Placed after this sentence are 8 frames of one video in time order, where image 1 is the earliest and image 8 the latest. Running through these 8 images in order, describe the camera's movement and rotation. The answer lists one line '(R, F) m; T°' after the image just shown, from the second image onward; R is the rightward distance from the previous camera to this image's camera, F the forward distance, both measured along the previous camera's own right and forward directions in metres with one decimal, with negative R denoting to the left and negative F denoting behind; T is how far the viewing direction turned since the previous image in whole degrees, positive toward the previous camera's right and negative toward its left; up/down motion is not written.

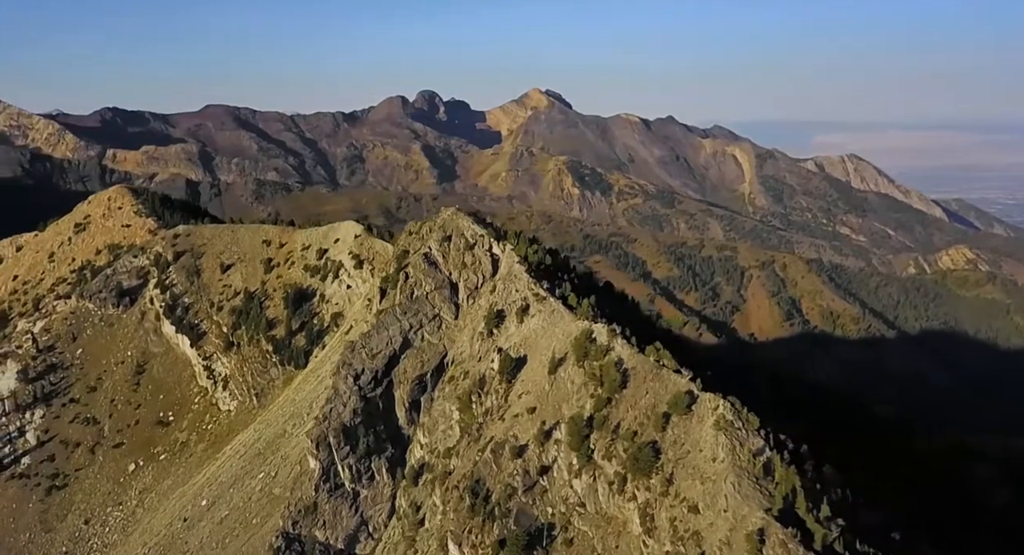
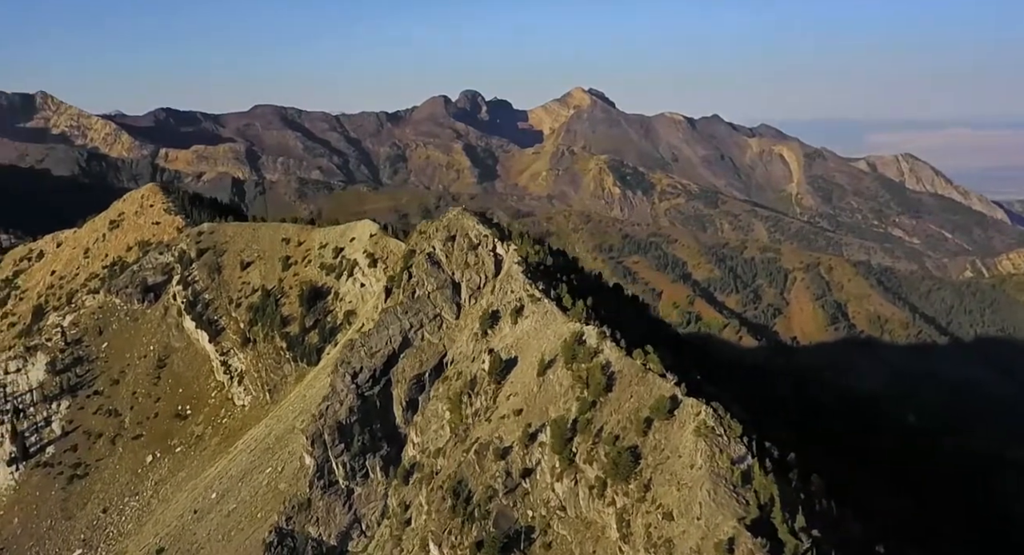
(+5.2, 0.0) m; -4°
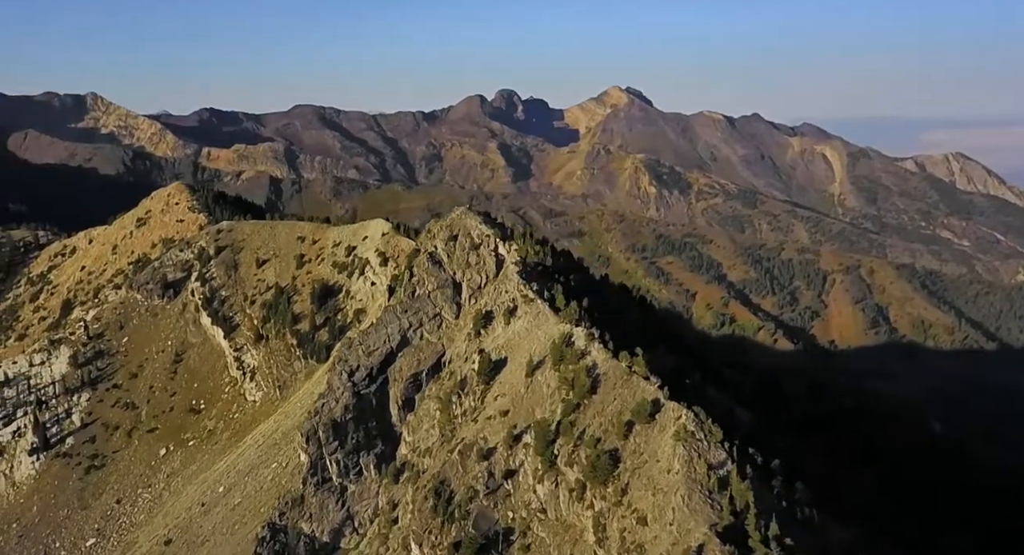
(+4.7, +0.2) m; -4°
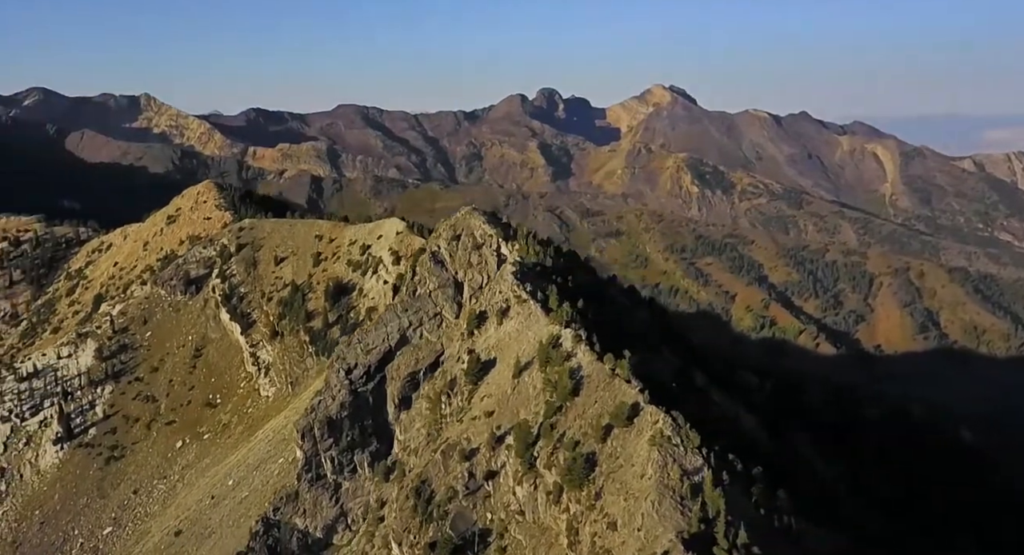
(+5.3, +0.4) m; -4°
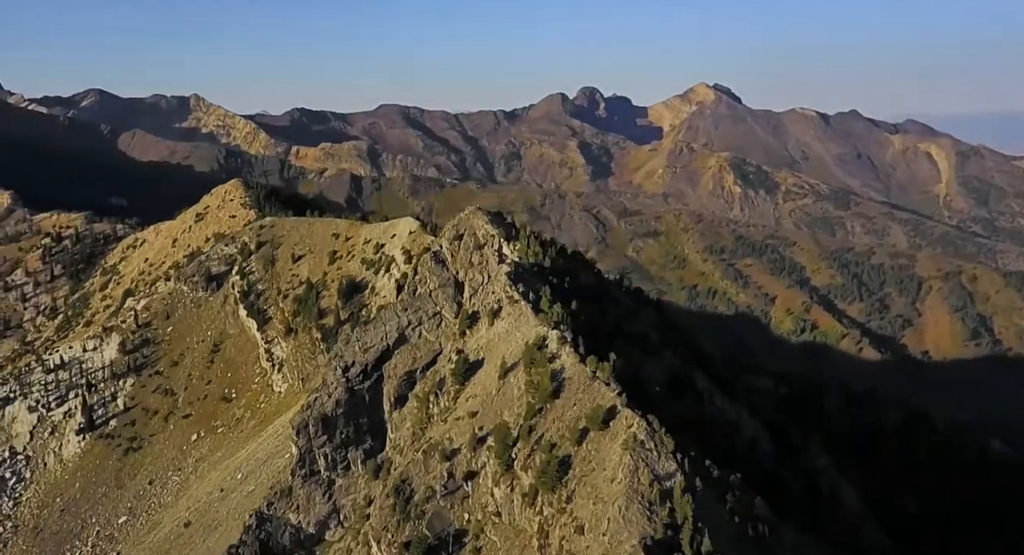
(+5.3, +0.6) m; -4°
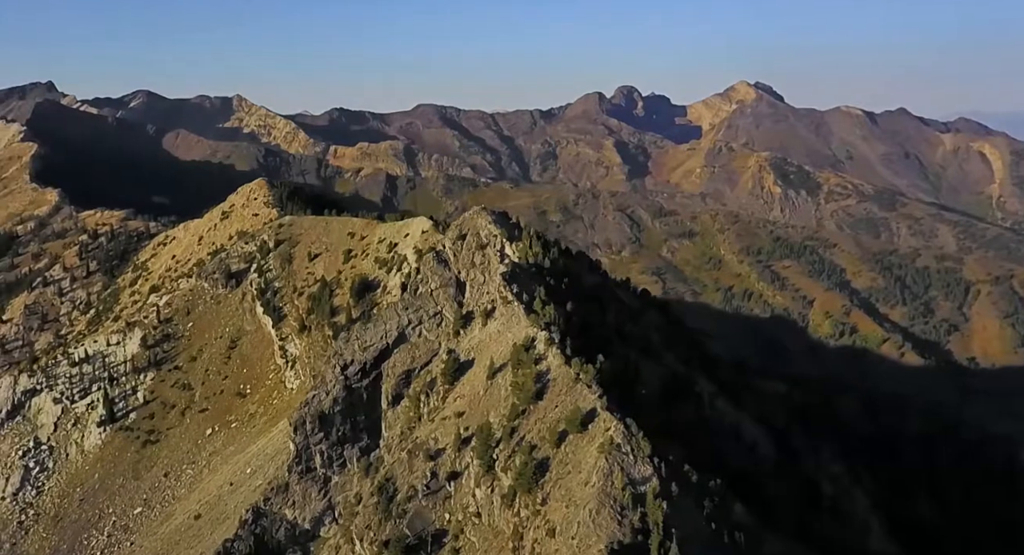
(+4.7, +0.7) m; -4°
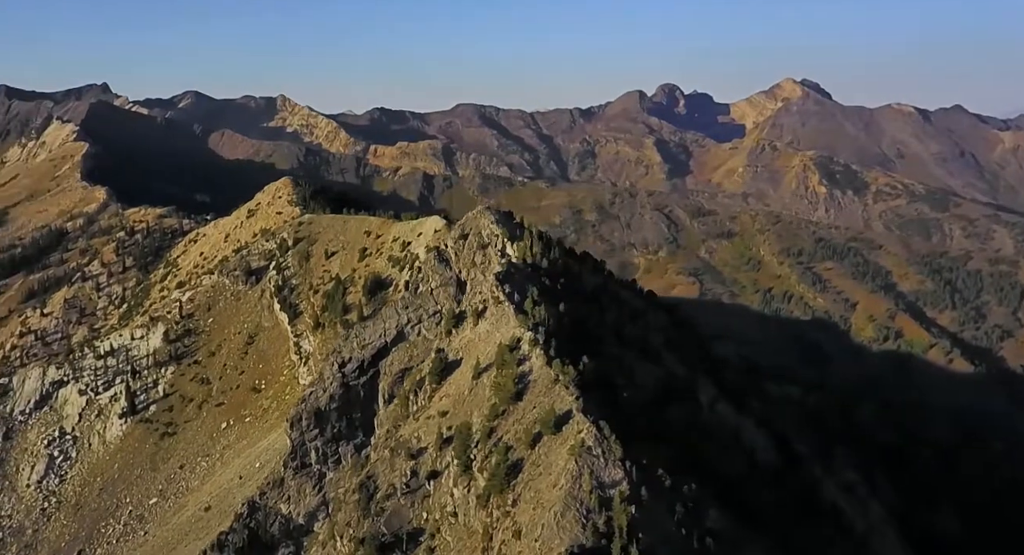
(+5.1, +1.0) m; -4°
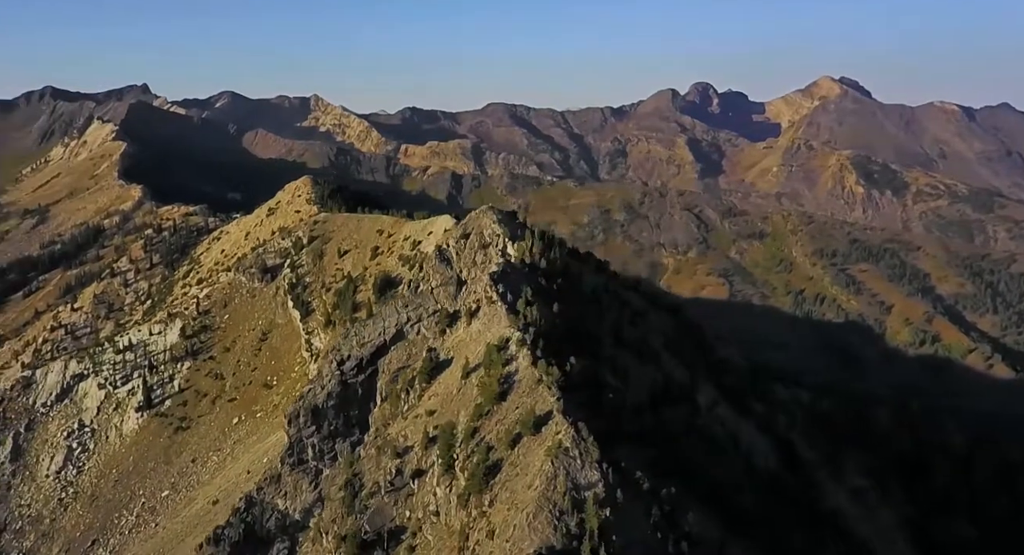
(+3.9, +1.0) m; -3°
